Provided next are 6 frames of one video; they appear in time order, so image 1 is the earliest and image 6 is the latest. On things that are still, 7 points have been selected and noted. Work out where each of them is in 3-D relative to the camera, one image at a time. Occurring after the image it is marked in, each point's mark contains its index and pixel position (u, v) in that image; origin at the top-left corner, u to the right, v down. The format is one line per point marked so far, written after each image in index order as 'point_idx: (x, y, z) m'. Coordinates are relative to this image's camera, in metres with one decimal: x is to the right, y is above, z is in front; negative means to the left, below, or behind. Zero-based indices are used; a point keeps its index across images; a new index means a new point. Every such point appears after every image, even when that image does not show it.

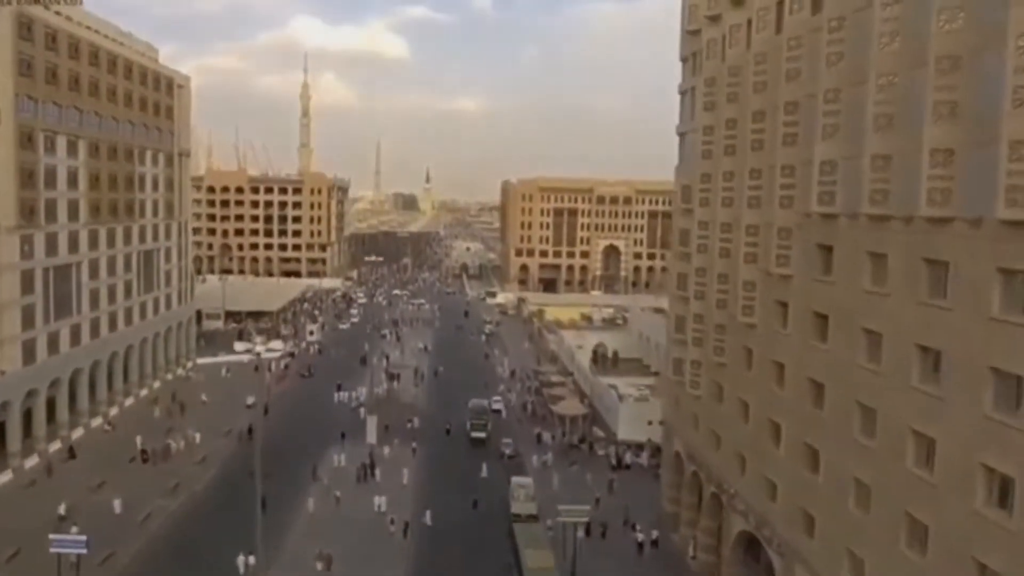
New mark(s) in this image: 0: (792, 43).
0: (+4.7, +4.1, +16.4) m
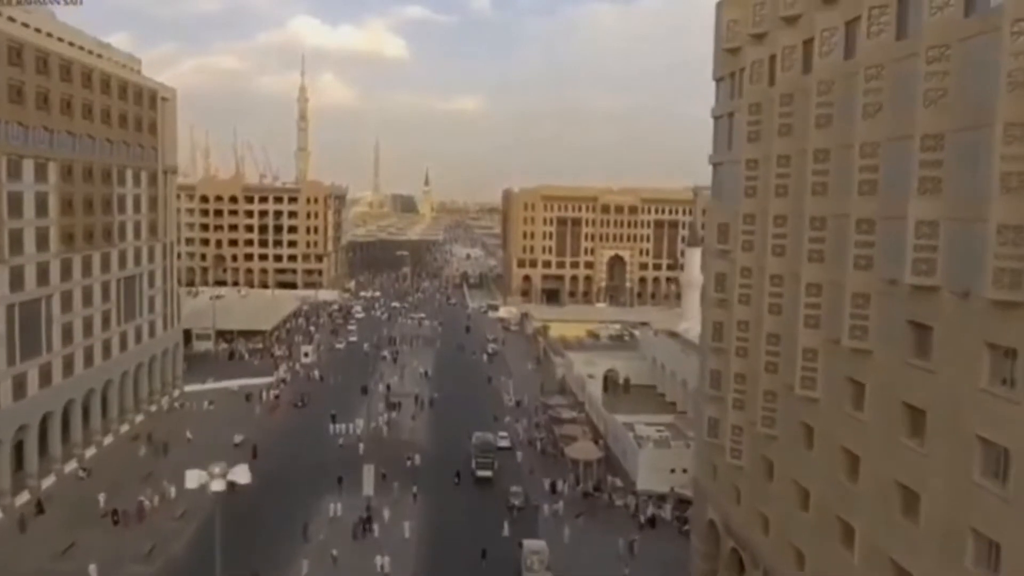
0: (+5.0, +3.0, +13.7) m
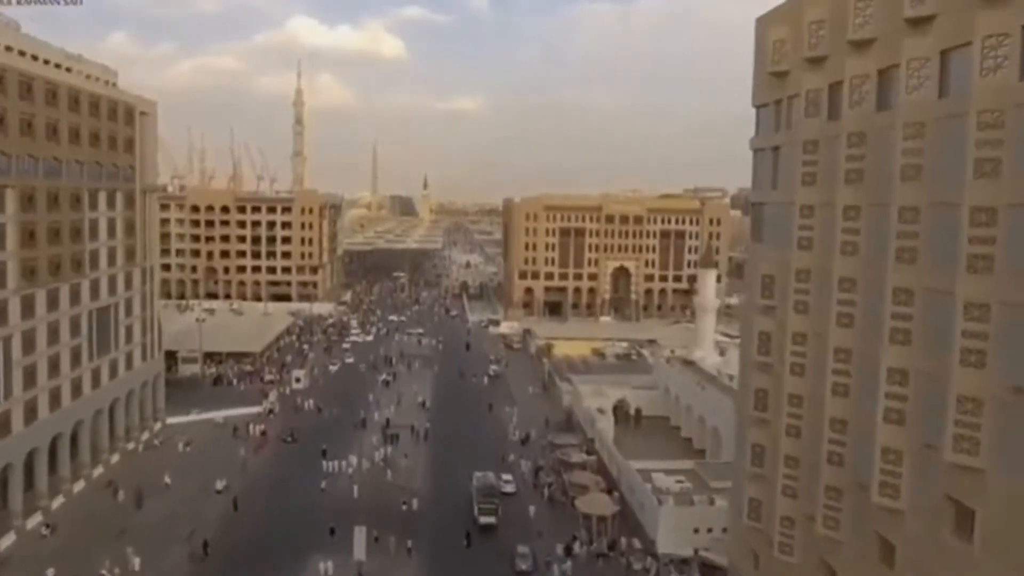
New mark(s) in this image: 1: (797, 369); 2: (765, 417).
0: (+5.2, +1.9, +10.8) m
1: (+4.7, -1.3, +16.2) m
2: (+4.6, -2.3, +17.9) m
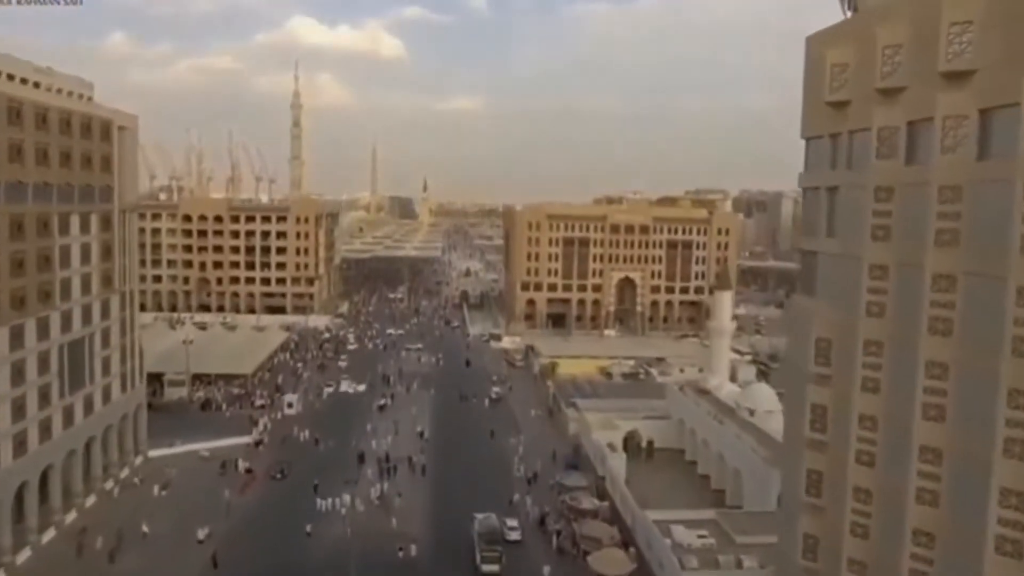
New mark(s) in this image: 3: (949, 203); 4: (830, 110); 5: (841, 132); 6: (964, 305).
0: (+5.4, +0.8, +8.2) m
1: (+4.9, -2.4, +13.6) m
2: (+4.8, -3.4, +15.3) m
3: (+5.2, +1.0, +11.6) m
4: (+5.0, +2.8, +15.3) m
5: (+5.1, +2.4, +15.0) m
6: (+5.3, -0.2, +11.4) m
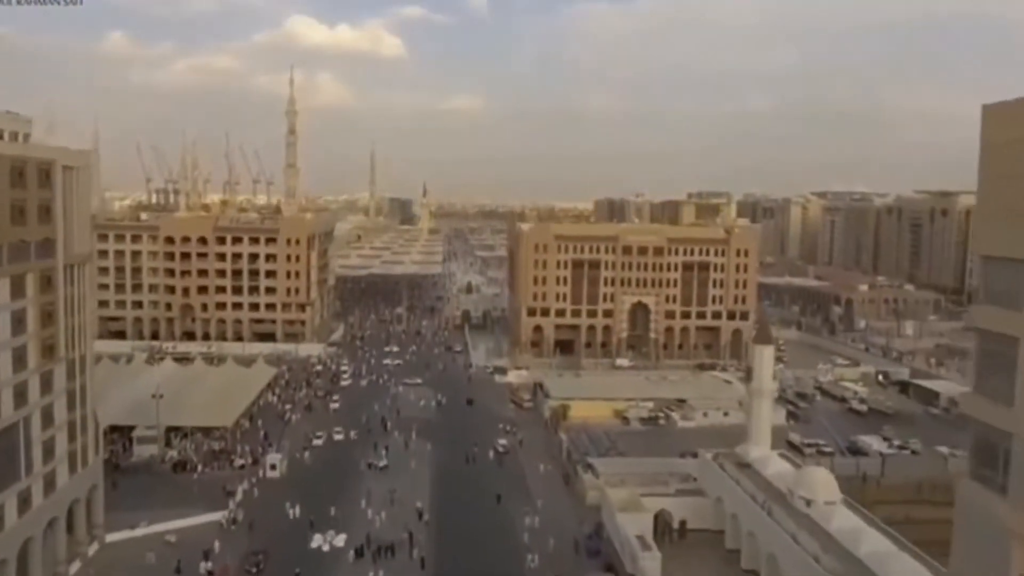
0: (+5.9, -1.3, +2.8) m
1: (+5.4, -4.6, +8.3) m
2: (+5.3, -5.6, +9.9) m
3: (+5.6, -1.2, +6.3) m
4: (+5.4, +0.6, +9.9) m
5: (+5.5, +0.2, +9.7) m
6: (+5.7, -2.4, +6.1) m
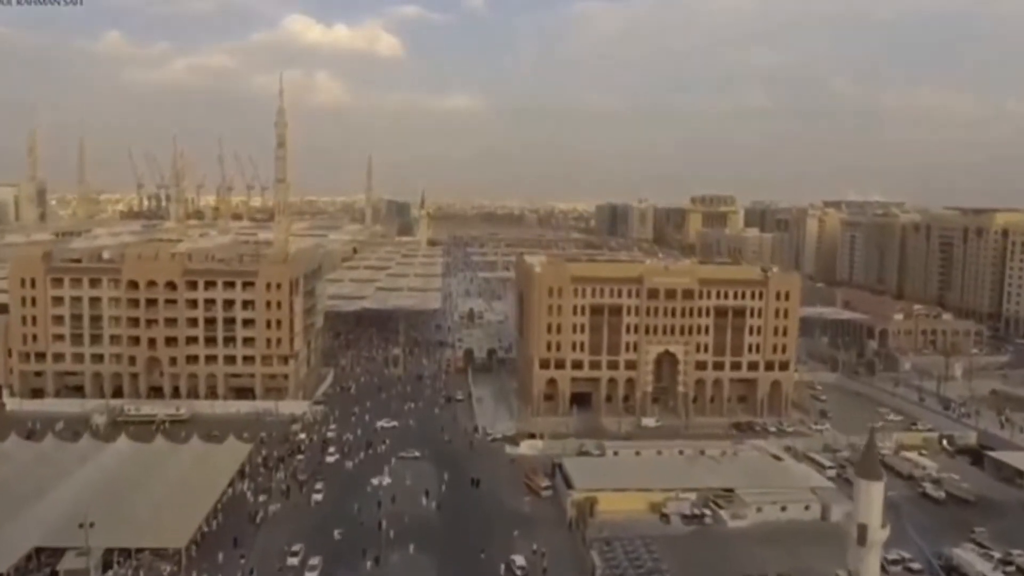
0: (+6.8, -4.9, -6.4) m
1: (+6.3, -8.1, -1.0) m
2: (+6.1, -9.1, +0.6) m
3: (+6.5, -4.7, -3.0) m
4: (+6.3, -2.9, +0.6) m
5: (+6.4, -3.3, +0.4) m
6: (+6.6, -5.9, -3.2) m
